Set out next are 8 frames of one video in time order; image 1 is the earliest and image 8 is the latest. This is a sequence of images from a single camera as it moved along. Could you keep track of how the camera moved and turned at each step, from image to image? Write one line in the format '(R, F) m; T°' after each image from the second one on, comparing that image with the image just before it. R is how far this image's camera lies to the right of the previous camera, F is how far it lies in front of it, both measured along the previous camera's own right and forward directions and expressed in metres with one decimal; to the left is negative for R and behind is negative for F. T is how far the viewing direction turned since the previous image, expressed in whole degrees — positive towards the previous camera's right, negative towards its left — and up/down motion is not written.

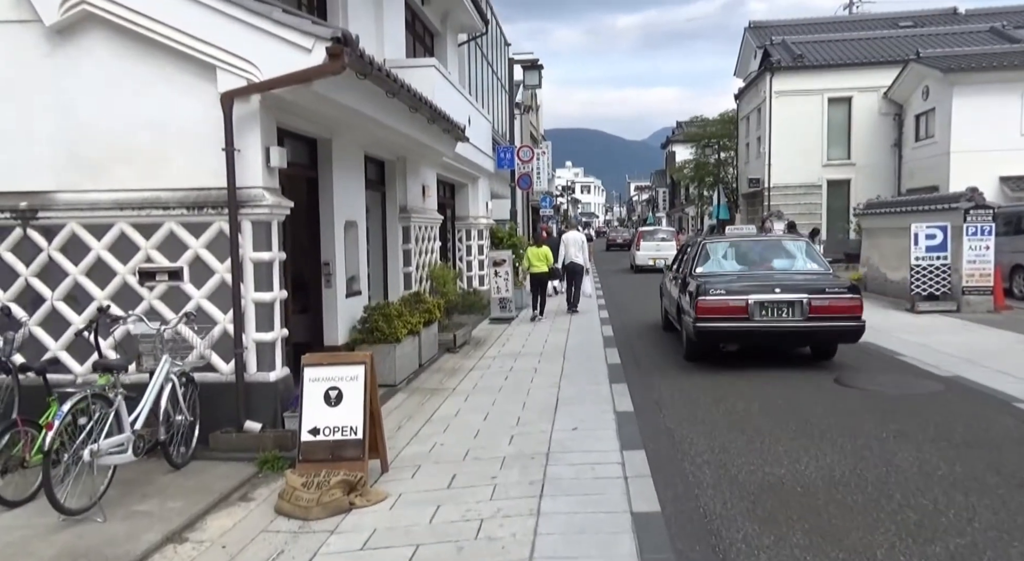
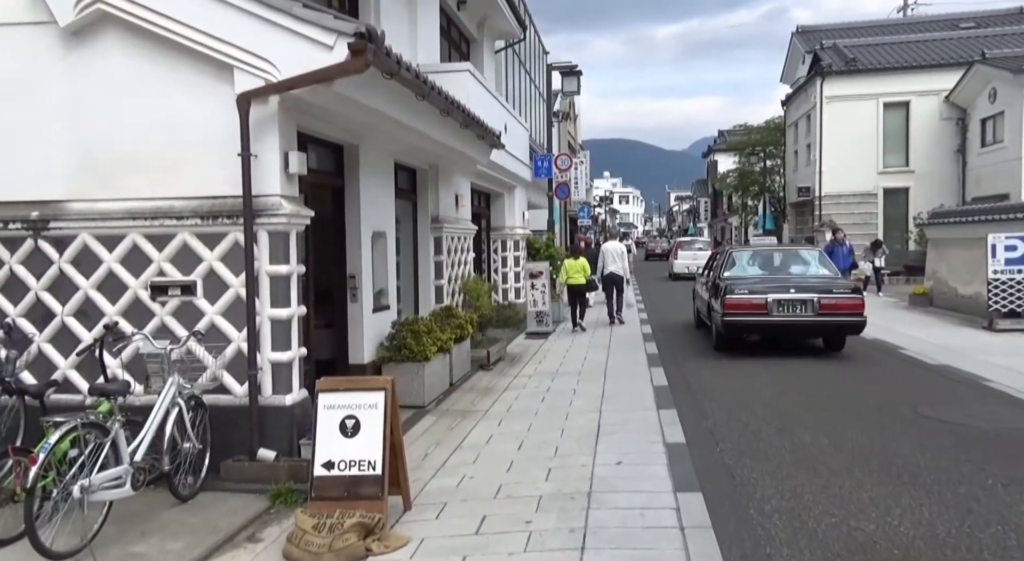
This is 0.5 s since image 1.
(0.0, +0.6) m; -2°
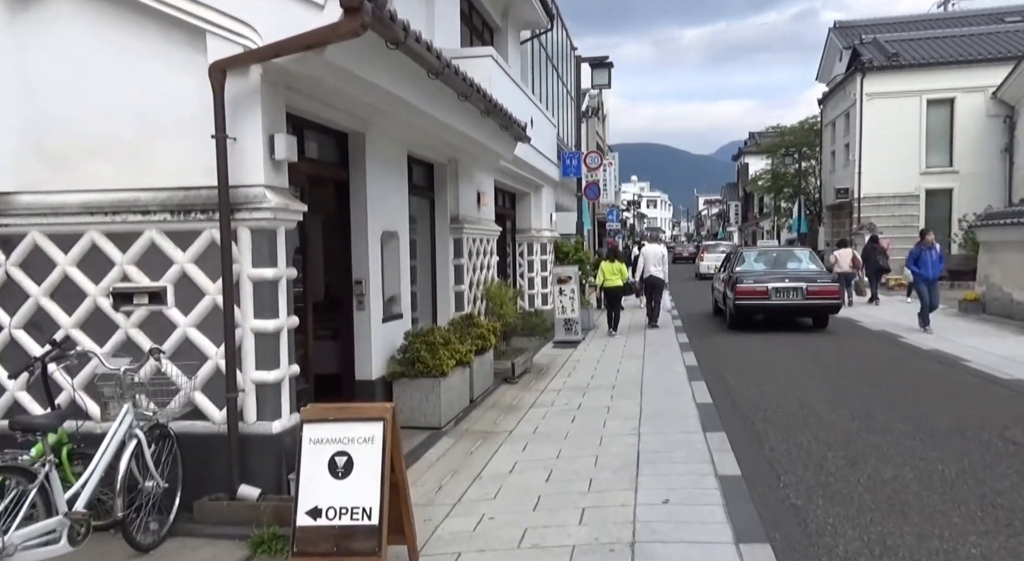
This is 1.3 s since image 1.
(0.0, +1.1) m; -2°
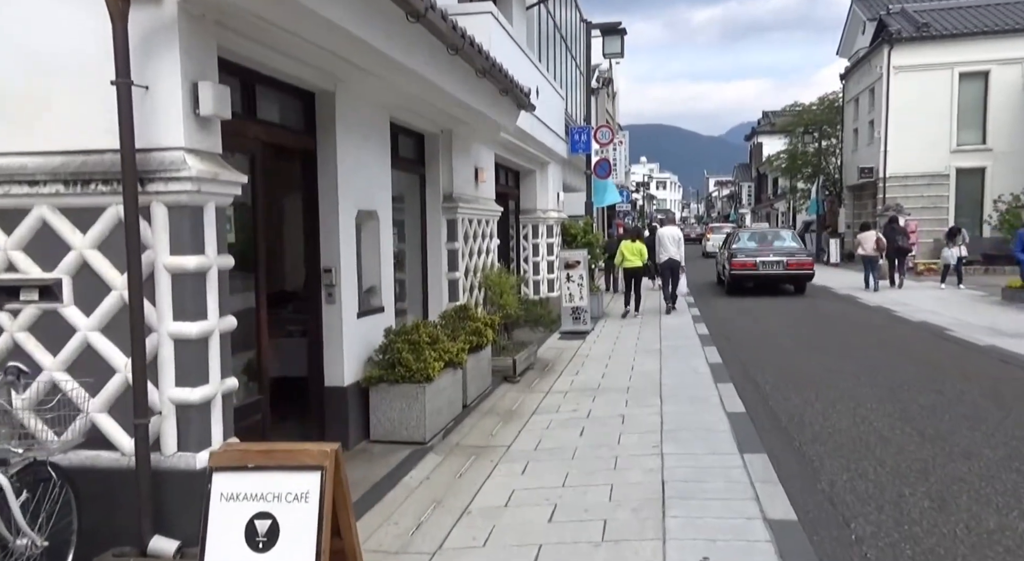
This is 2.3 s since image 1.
(+0.1, +1.3) m; 0°
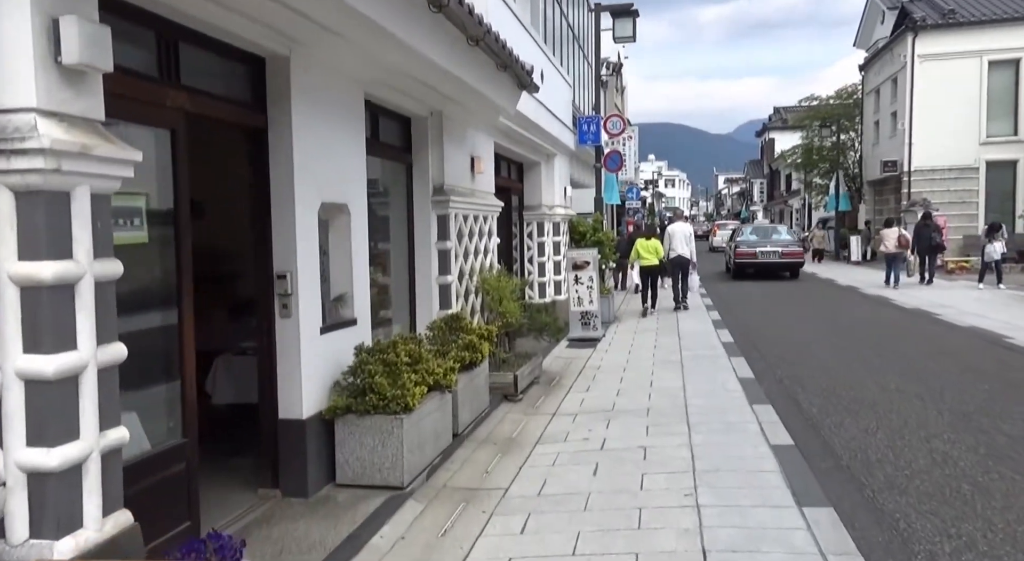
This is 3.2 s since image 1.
(+0.1, +1.3) m; 0°
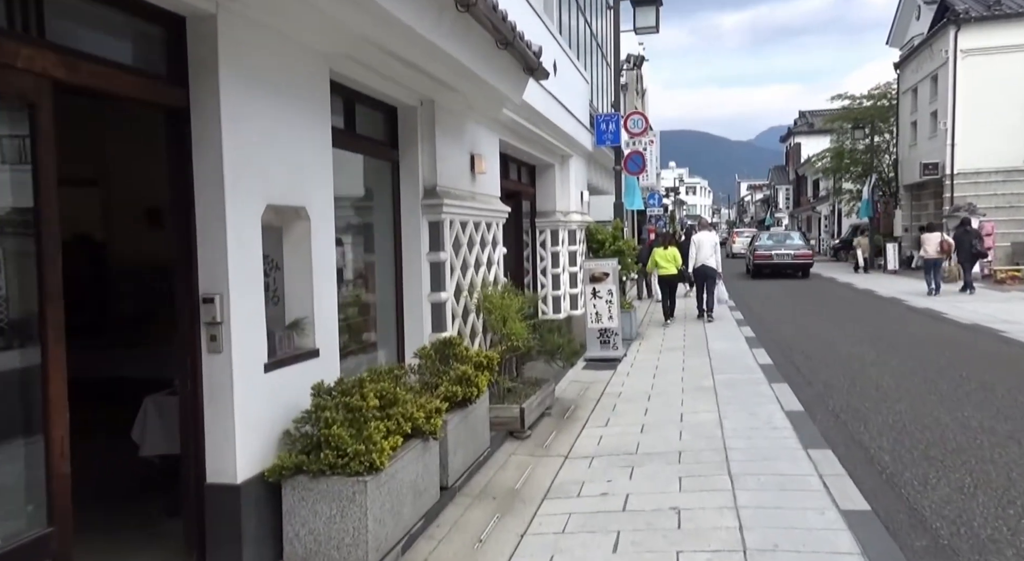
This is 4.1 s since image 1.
(+0.1, +1.3) m; -1°
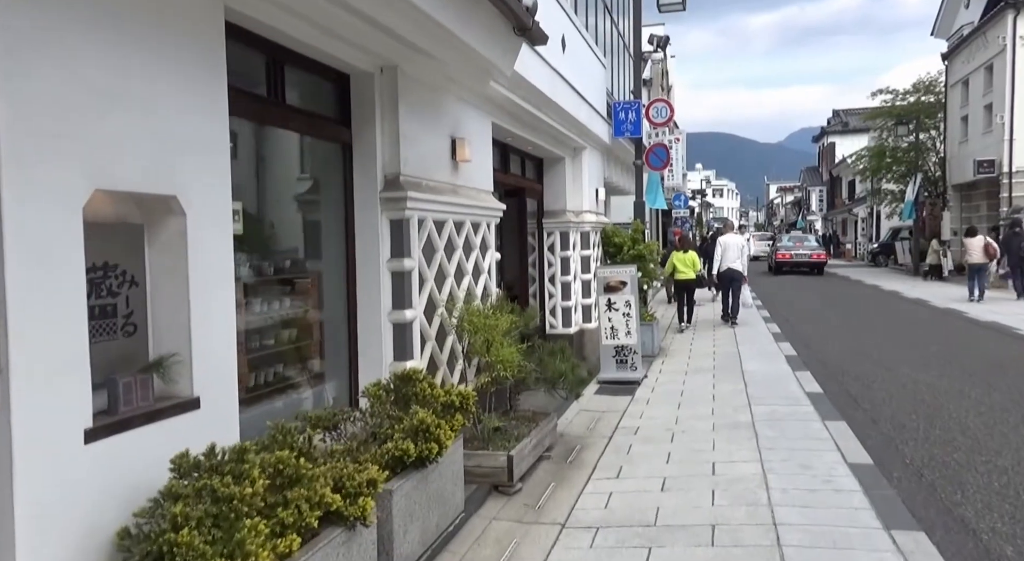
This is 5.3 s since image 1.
(+0.3, +1.6) m; -2°
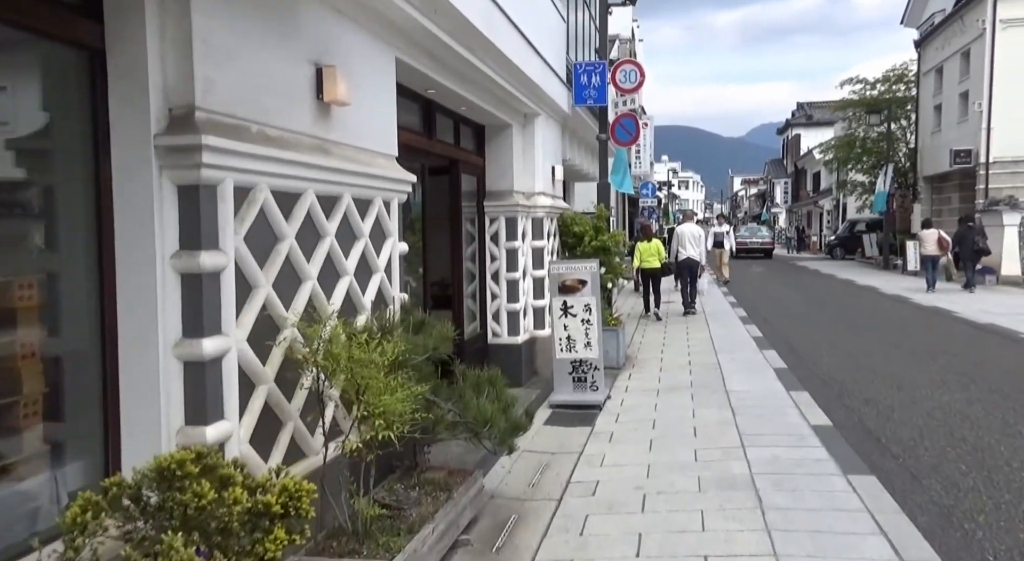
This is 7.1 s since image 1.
(+0.3, +2.3) m; +2°
